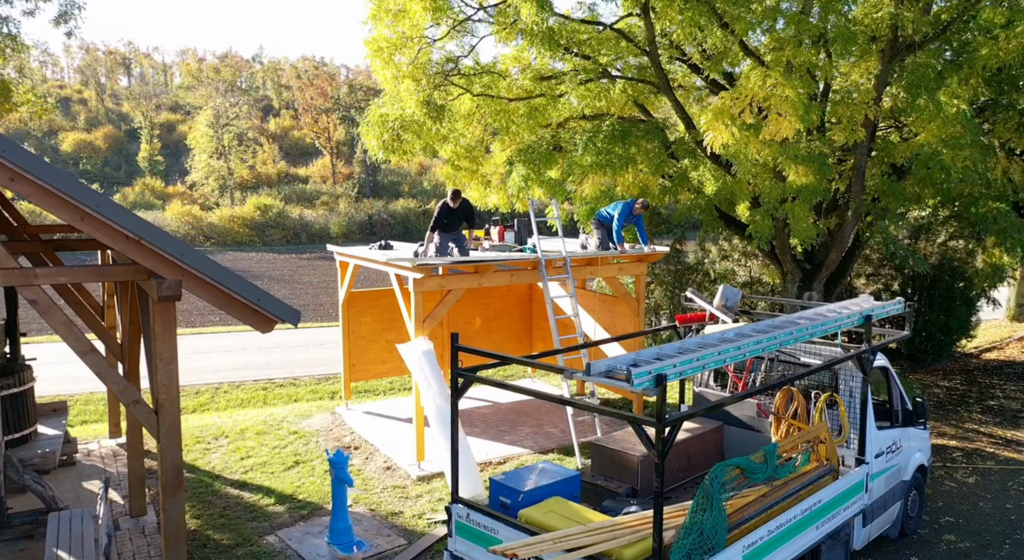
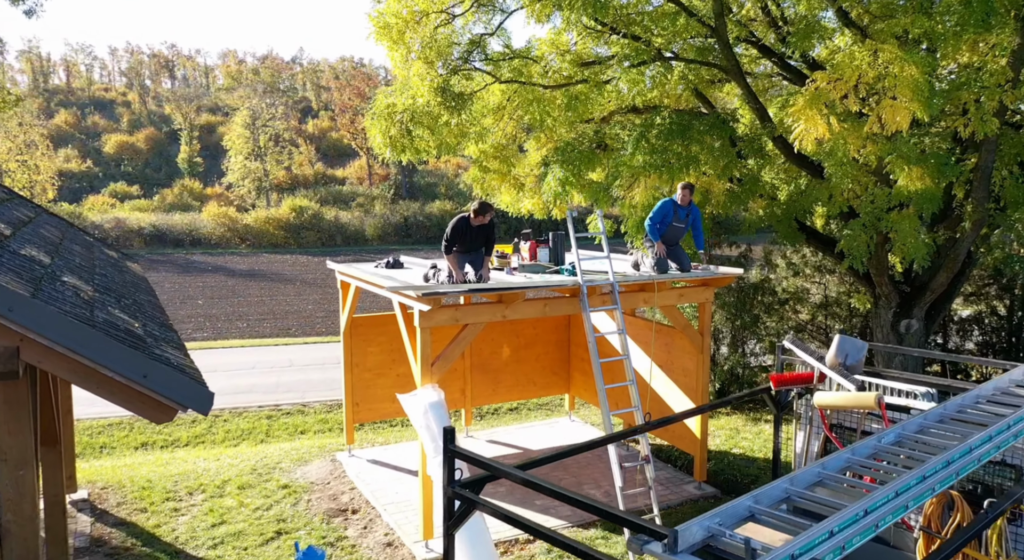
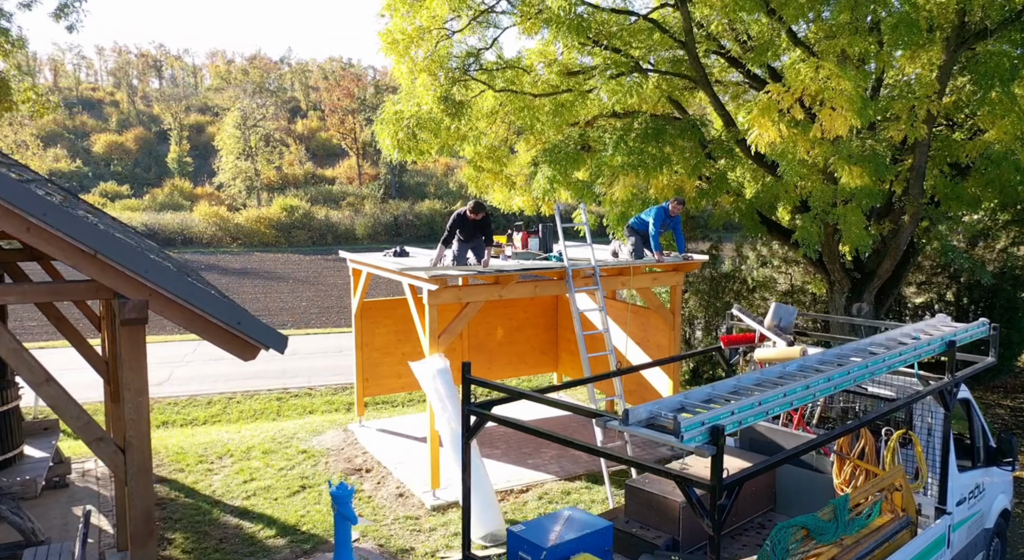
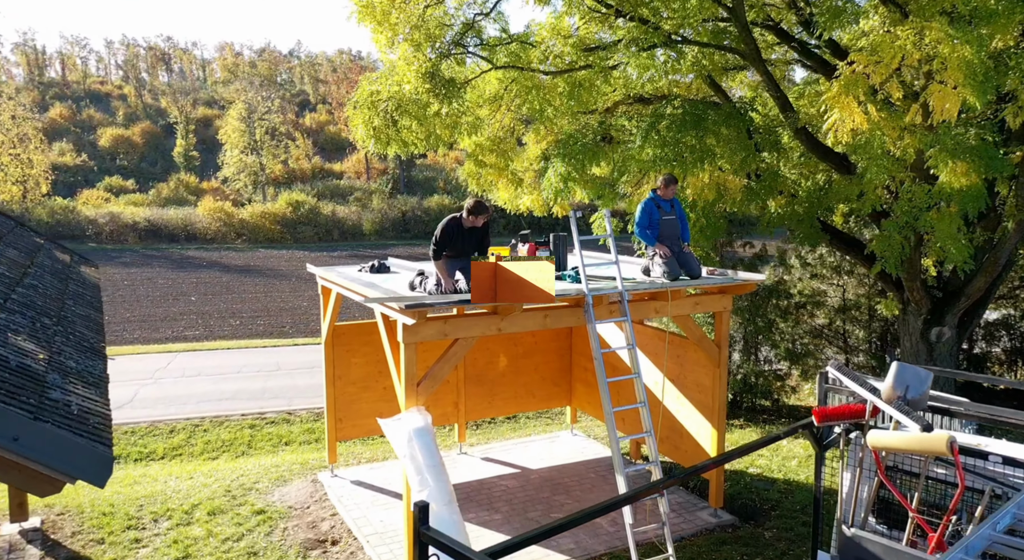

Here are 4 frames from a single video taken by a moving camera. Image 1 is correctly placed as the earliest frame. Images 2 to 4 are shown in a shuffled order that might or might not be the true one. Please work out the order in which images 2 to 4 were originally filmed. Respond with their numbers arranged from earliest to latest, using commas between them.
3, 2, 4
